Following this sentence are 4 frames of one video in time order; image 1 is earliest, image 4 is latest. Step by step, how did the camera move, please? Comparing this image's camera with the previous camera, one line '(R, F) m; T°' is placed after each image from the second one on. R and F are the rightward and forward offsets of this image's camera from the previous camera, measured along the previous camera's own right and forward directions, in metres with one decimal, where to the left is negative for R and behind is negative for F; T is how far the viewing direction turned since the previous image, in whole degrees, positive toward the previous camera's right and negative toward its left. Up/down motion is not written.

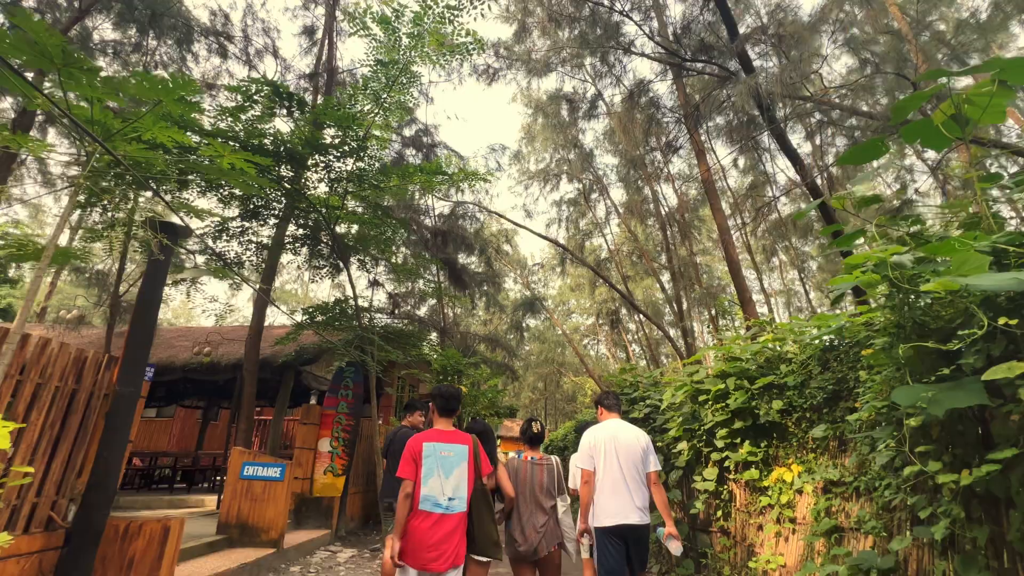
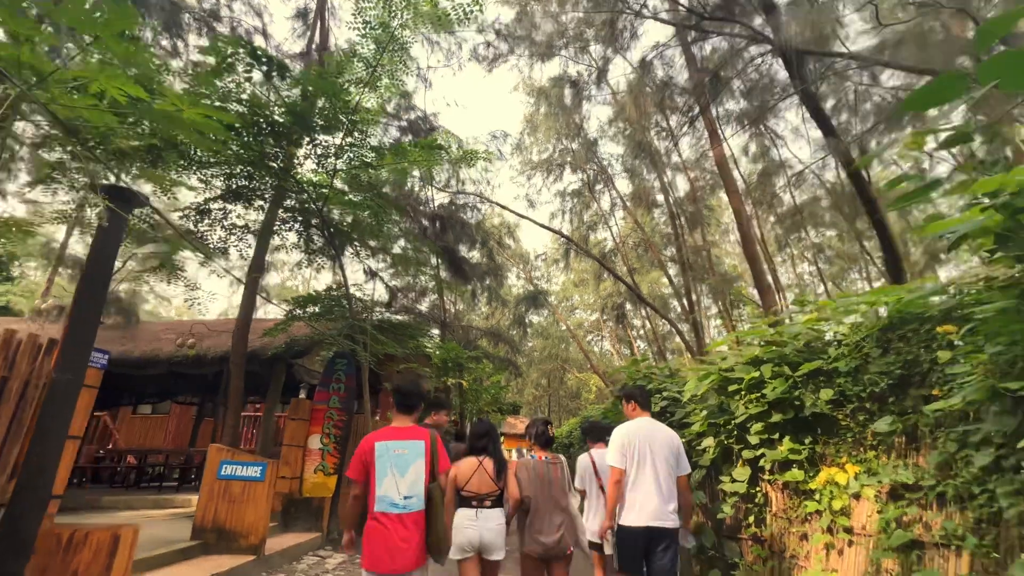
(0.0, +0.5) m; 0°
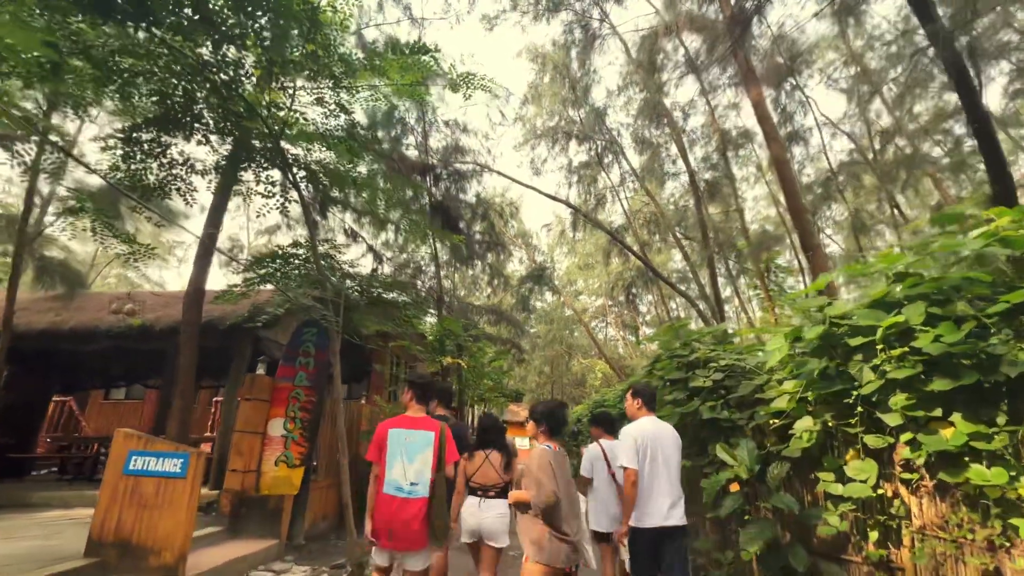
(0.0, +1.2) m; 0°
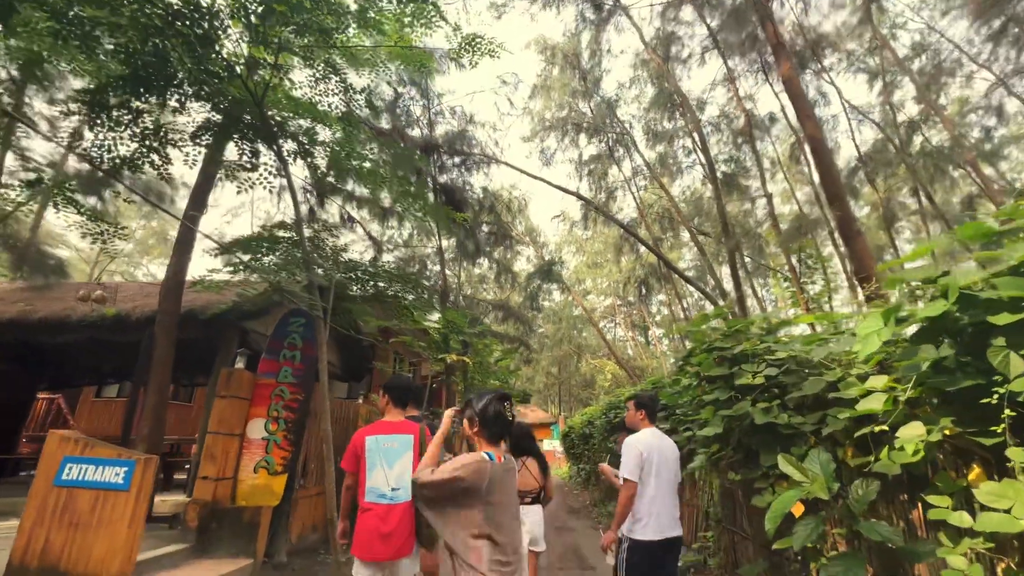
(0.0, +0.6) m; -1°
